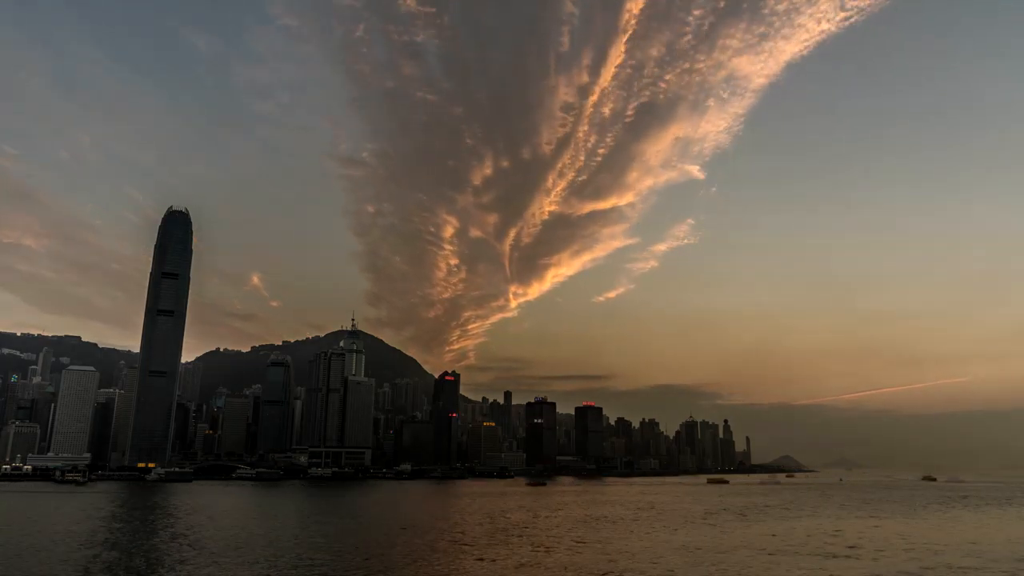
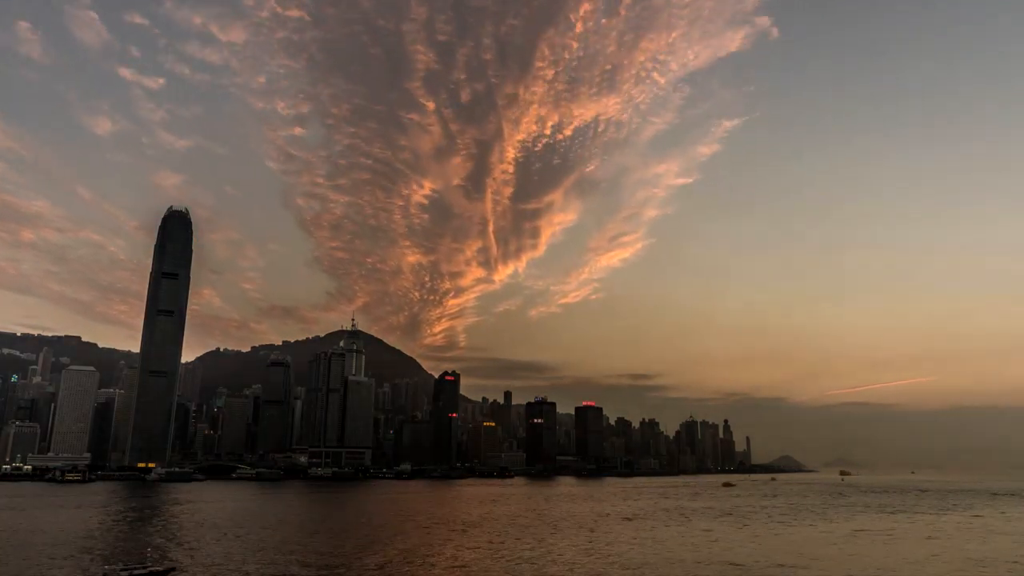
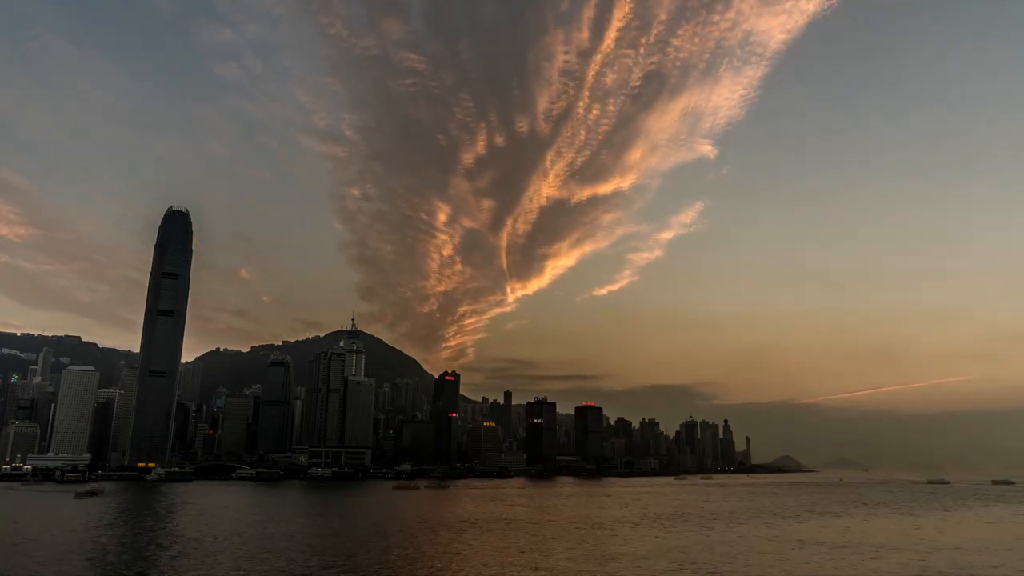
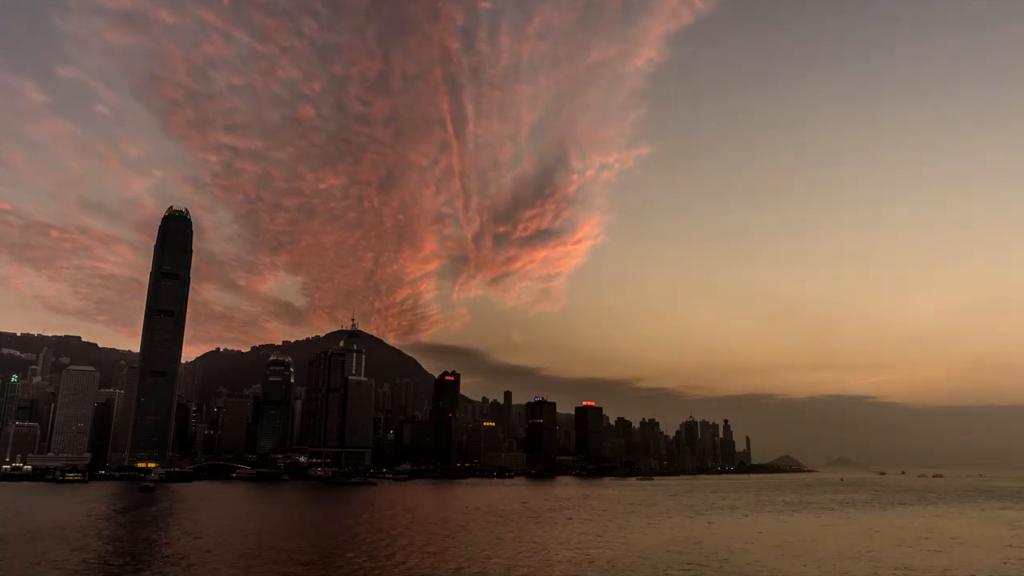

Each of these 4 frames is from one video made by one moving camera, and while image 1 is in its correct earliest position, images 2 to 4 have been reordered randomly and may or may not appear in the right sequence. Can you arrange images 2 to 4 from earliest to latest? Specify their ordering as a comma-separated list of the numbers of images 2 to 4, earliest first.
3, 2, 4
